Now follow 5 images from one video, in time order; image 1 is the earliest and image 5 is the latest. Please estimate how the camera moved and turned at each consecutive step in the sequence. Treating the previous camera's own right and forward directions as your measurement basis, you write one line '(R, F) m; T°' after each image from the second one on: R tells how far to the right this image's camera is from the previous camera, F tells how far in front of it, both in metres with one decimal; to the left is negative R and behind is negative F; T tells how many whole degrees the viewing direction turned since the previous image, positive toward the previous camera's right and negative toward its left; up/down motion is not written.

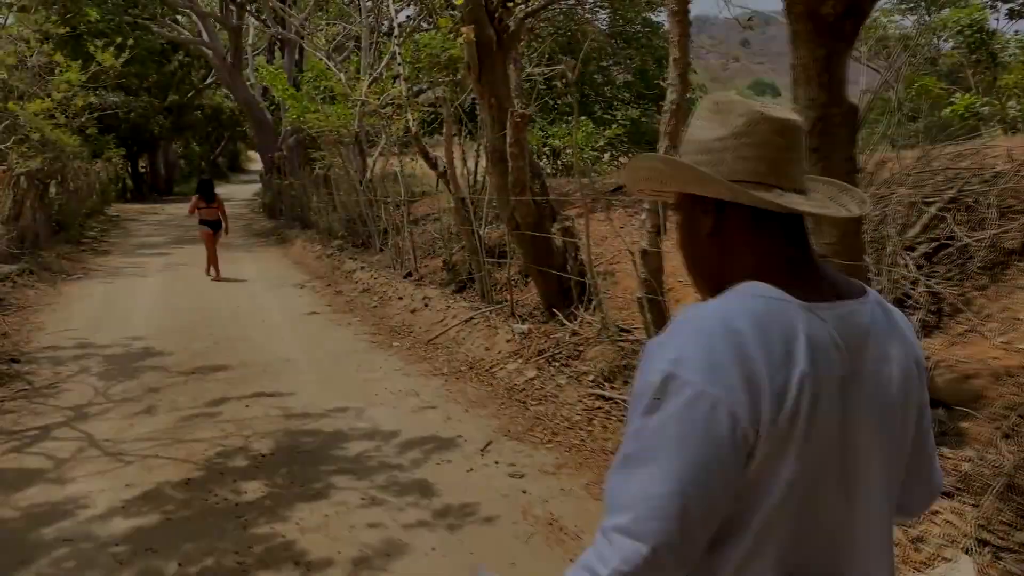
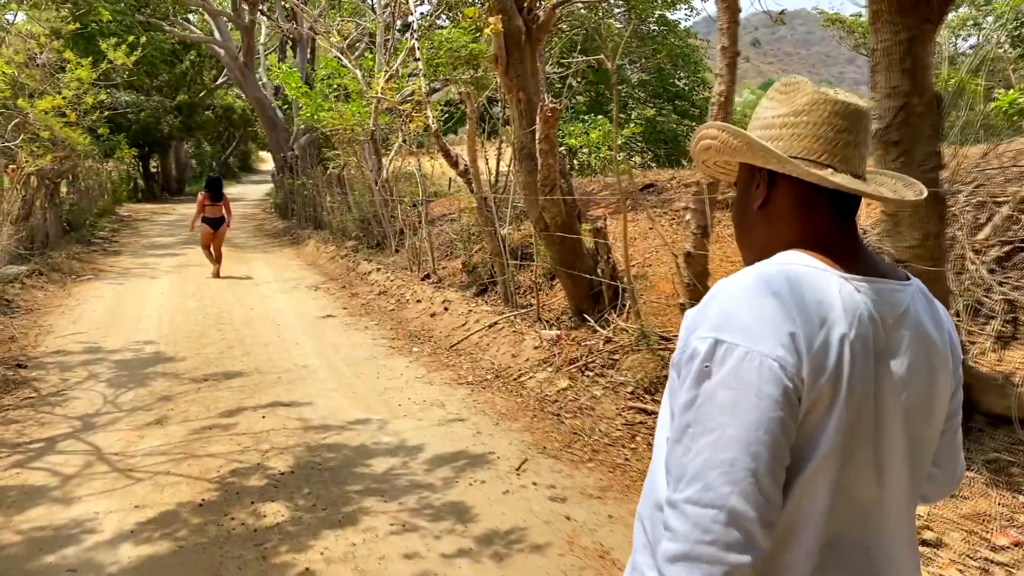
(-0.1, +0.3) m; -1°
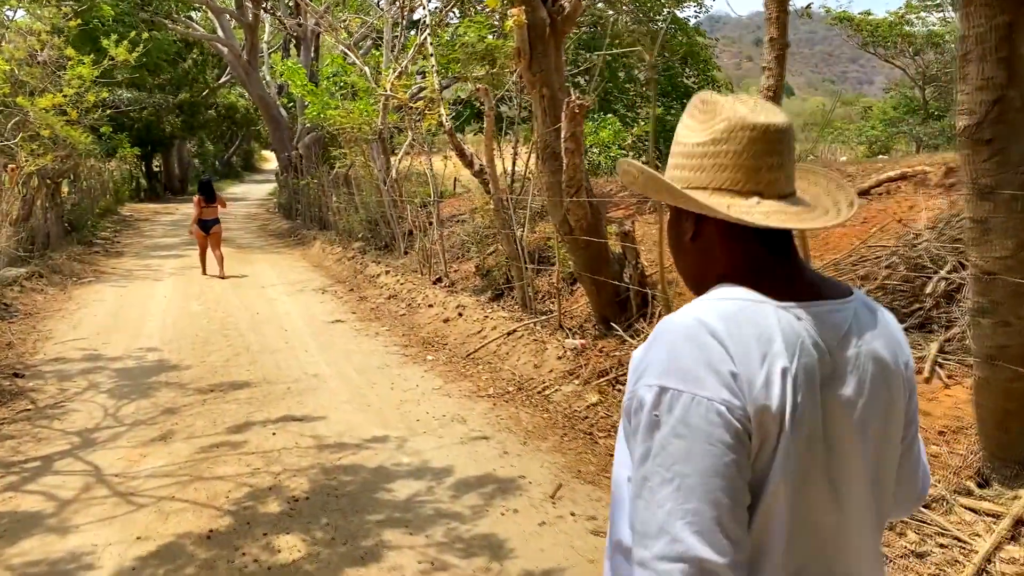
(-0.1, +0.3) m; 0°
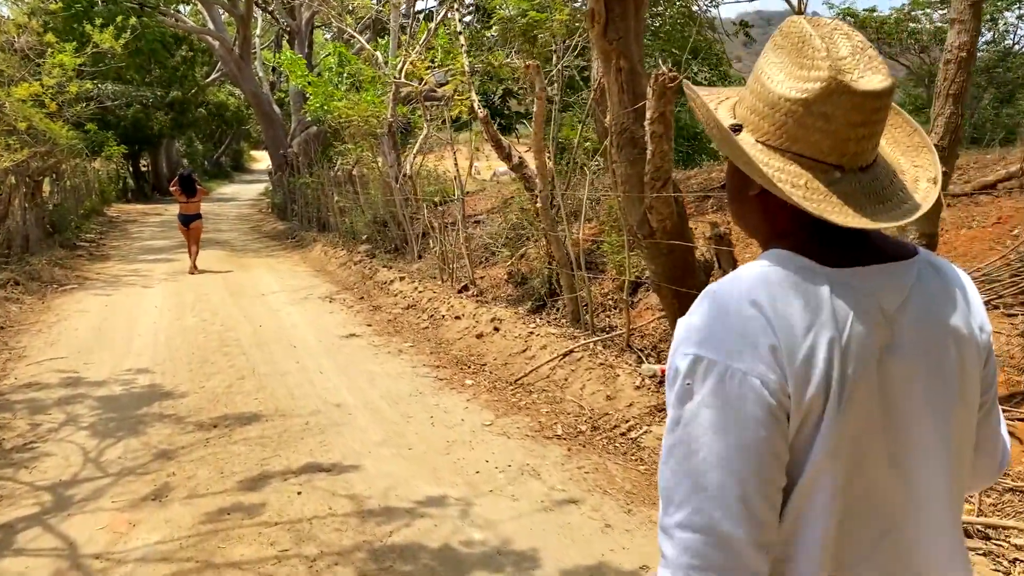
(-0.5, +1.1) m; +1°
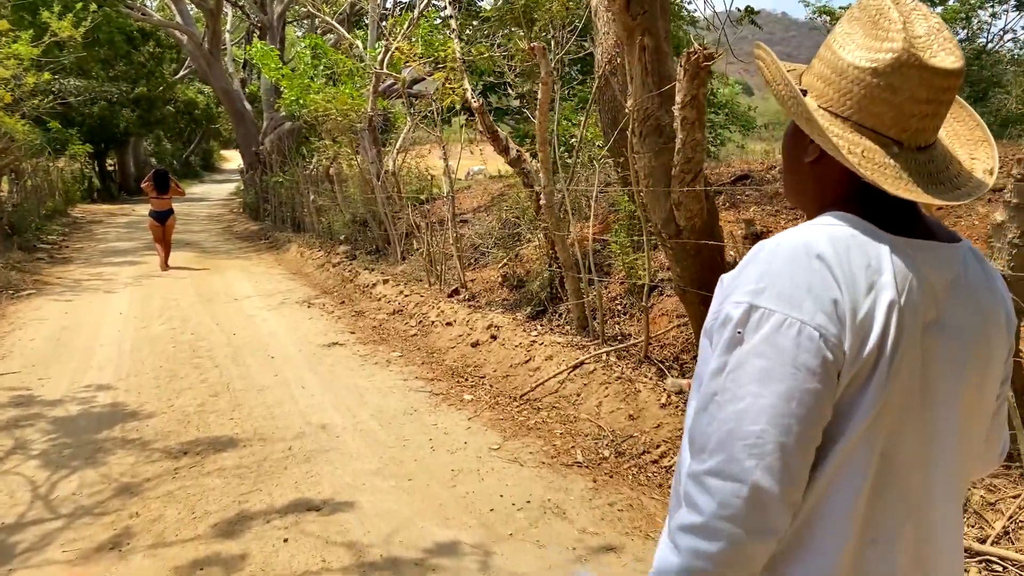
(-0.2, +0.6) m; +2°
